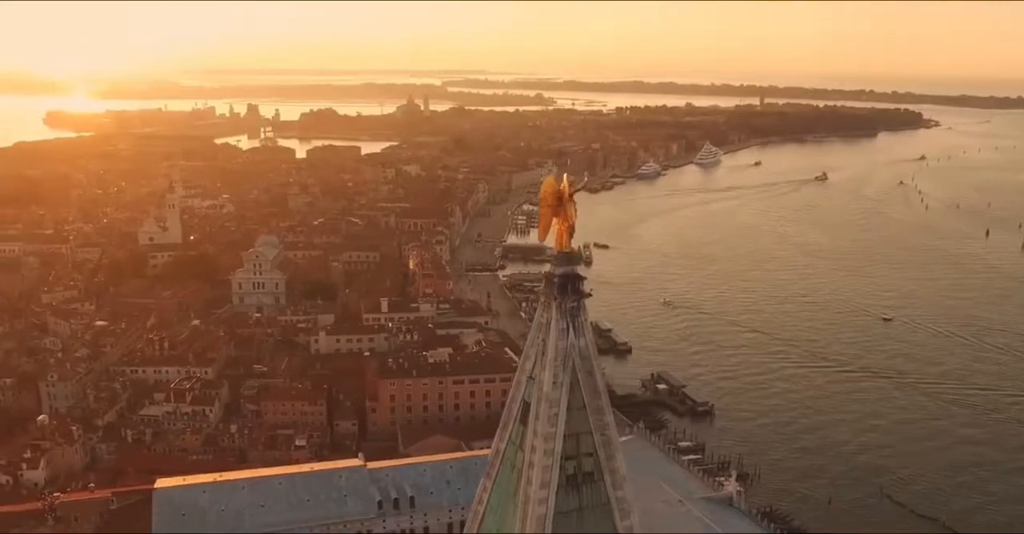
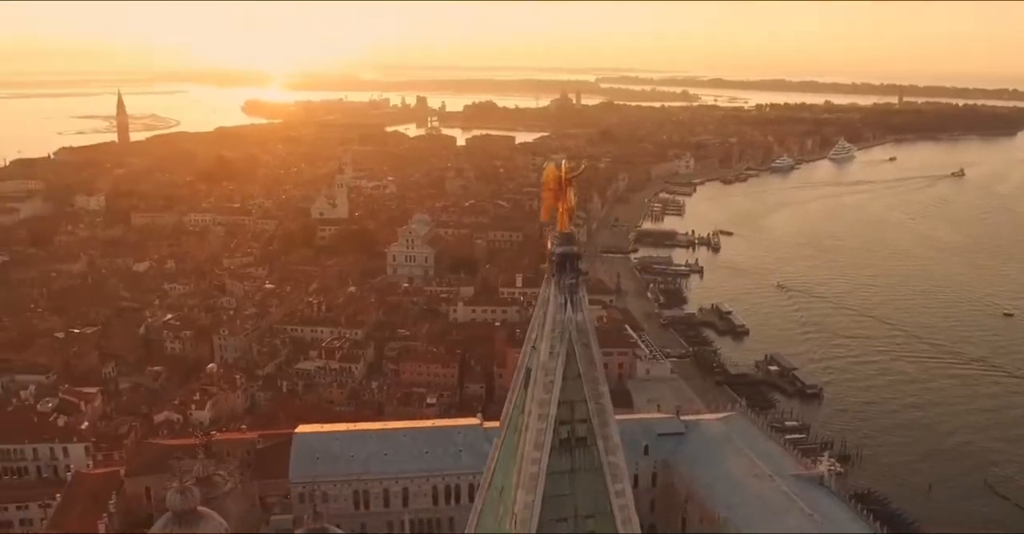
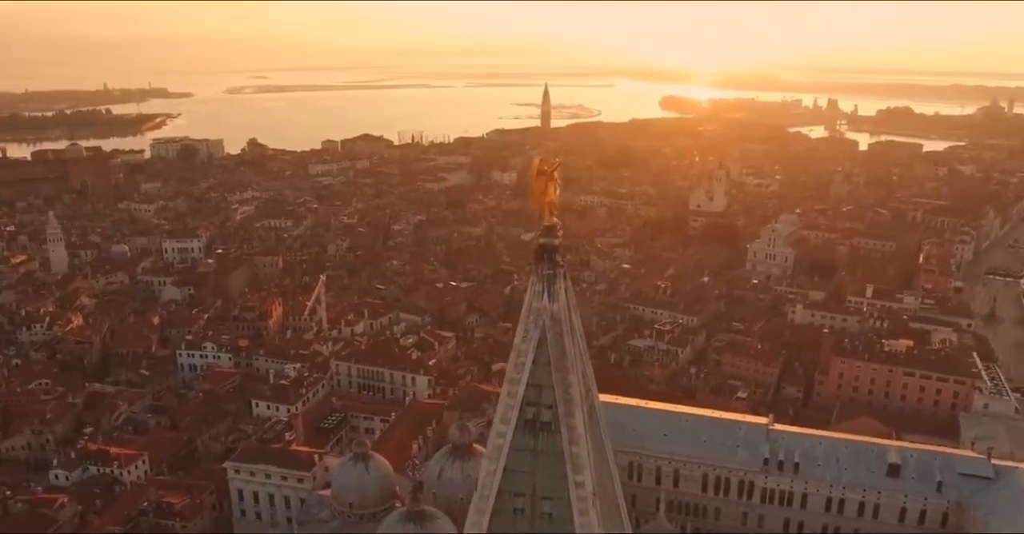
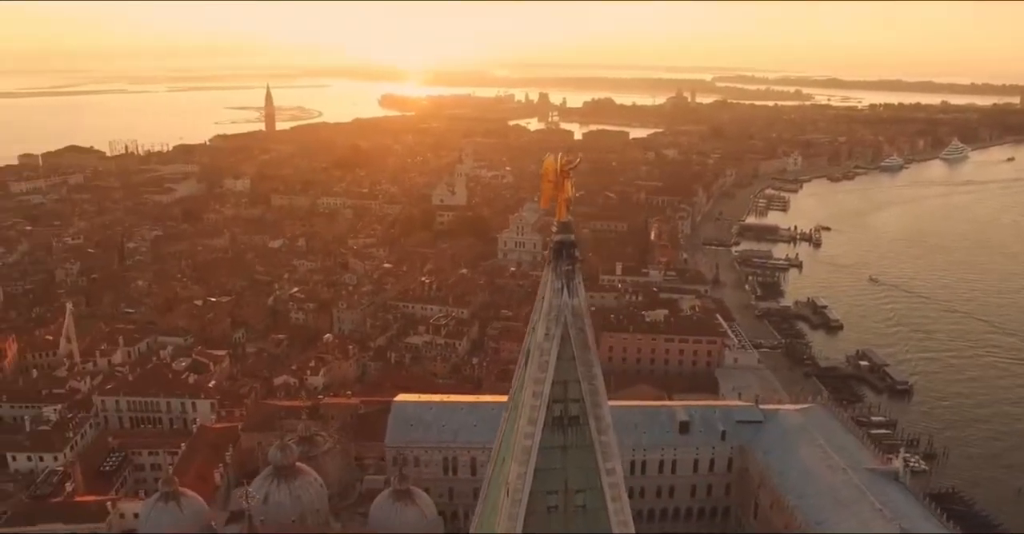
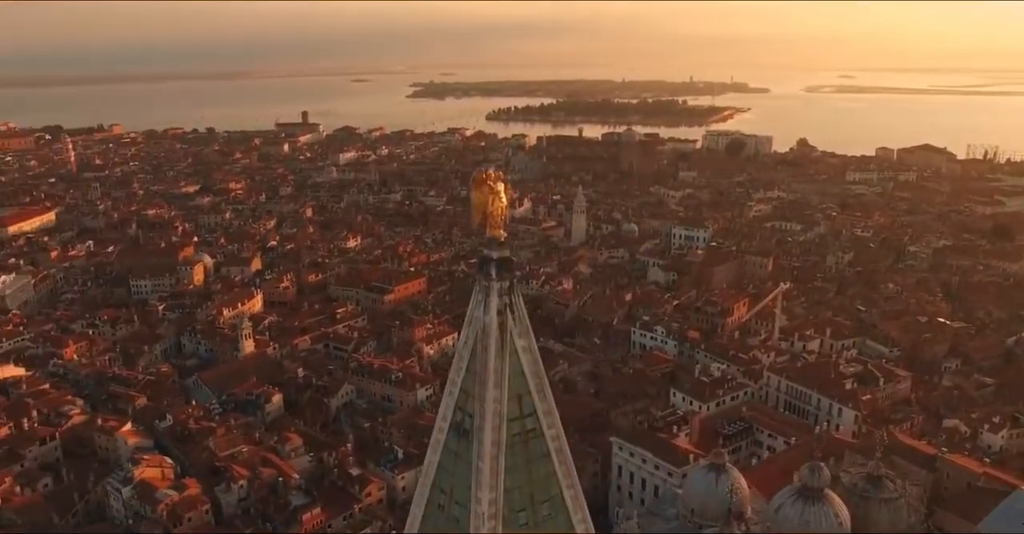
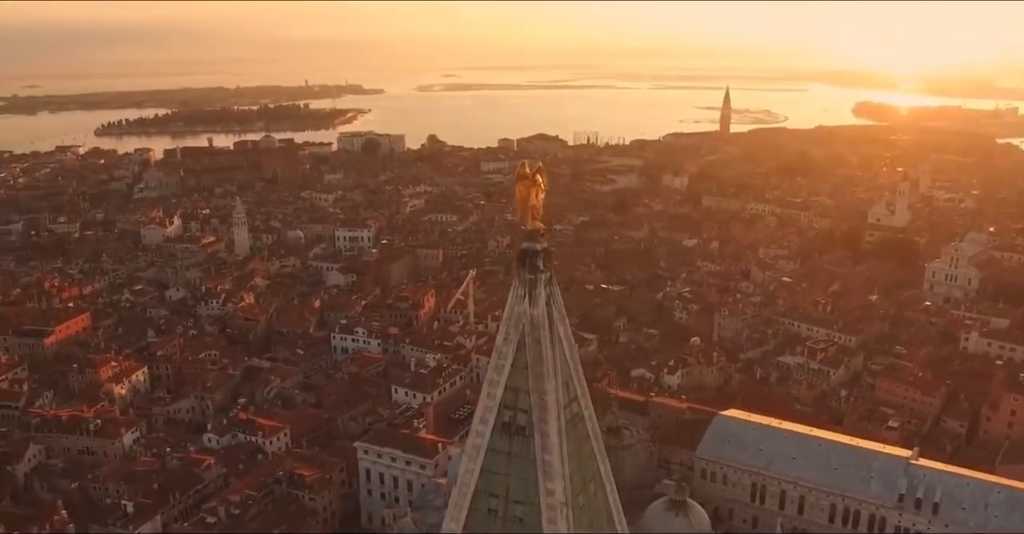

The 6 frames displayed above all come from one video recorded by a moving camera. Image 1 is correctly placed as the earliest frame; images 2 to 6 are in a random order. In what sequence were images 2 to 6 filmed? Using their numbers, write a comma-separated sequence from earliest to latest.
2, 4, 3, 6, 5
